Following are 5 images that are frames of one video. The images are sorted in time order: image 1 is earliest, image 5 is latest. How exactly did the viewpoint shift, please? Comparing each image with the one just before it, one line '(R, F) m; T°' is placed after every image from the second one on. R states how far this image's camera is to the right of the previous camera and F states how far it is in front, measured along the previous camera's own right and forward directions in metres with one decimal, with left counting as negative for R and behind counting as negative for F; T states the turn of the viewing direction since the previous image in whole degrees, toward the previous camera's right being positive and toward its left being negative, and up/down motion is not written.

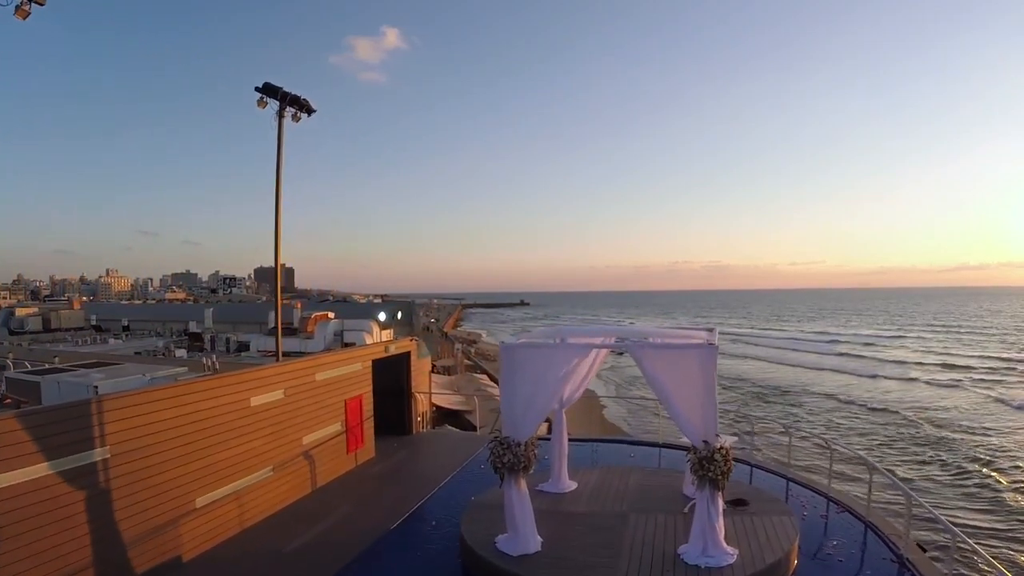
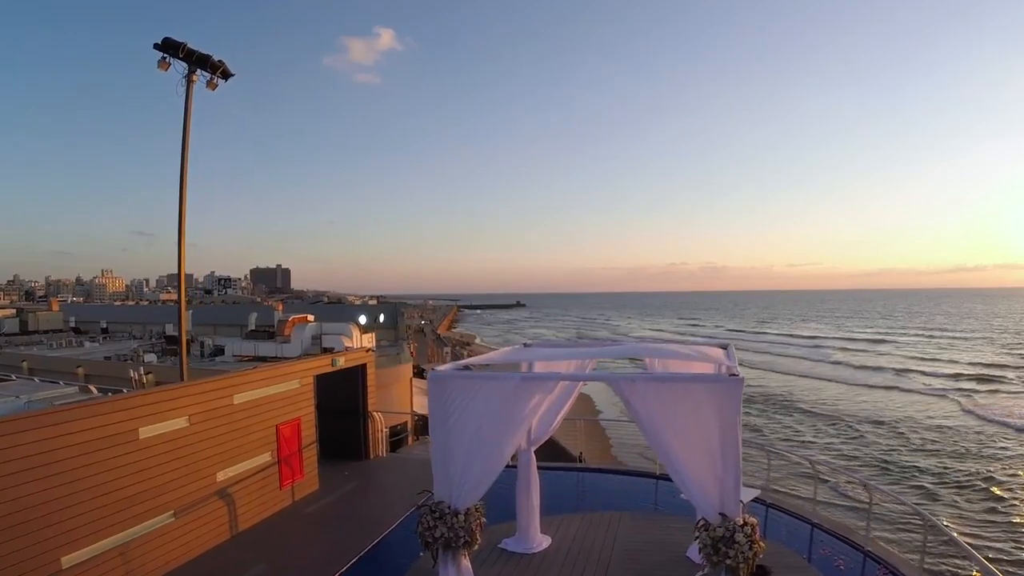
(+0.5, +1.7) m; 0°
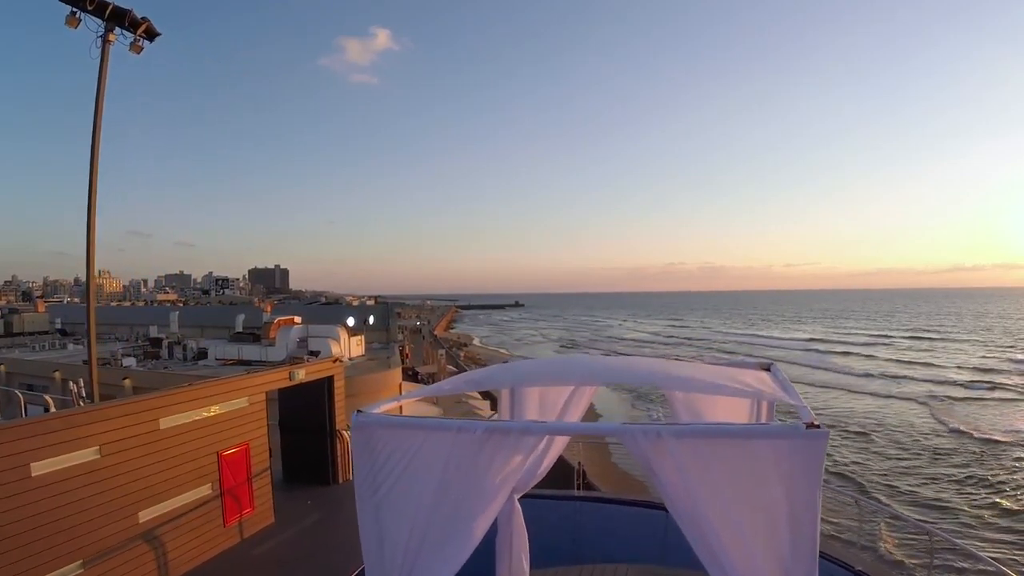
(+0.2, +1.2) m; 0°
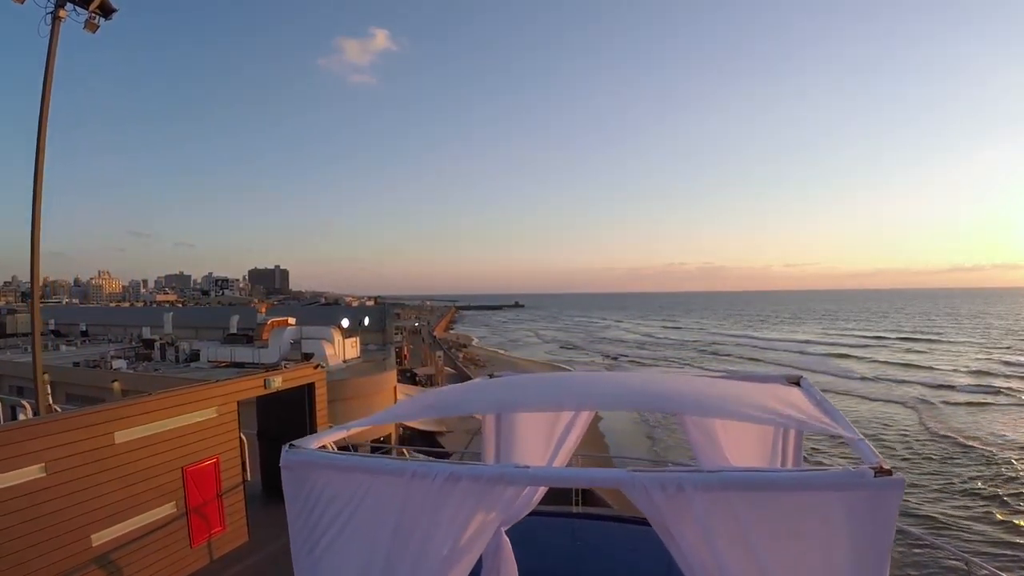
(+0.1, +0.6) m; 0°
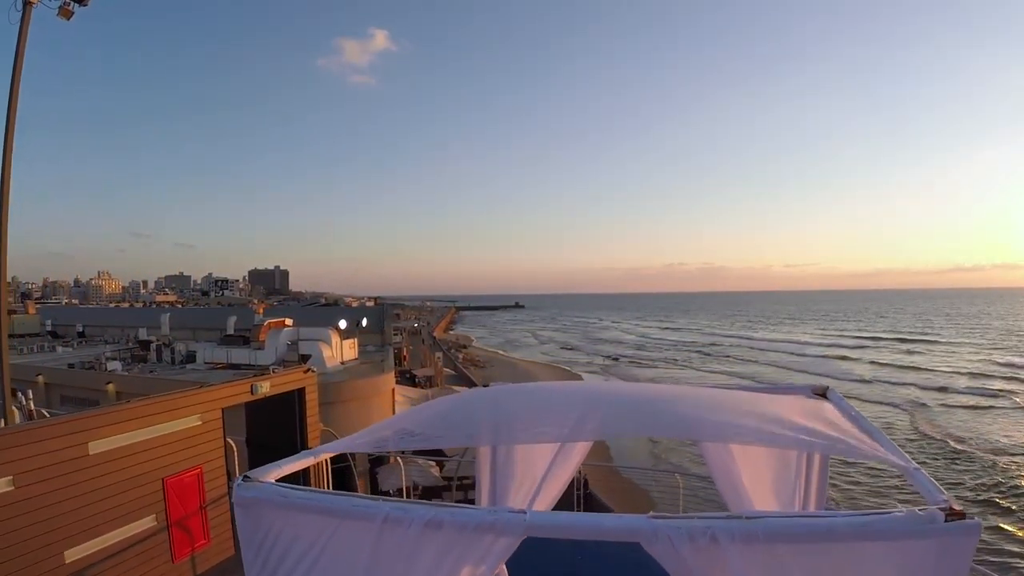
(0.0, +0.3) m; 0°
